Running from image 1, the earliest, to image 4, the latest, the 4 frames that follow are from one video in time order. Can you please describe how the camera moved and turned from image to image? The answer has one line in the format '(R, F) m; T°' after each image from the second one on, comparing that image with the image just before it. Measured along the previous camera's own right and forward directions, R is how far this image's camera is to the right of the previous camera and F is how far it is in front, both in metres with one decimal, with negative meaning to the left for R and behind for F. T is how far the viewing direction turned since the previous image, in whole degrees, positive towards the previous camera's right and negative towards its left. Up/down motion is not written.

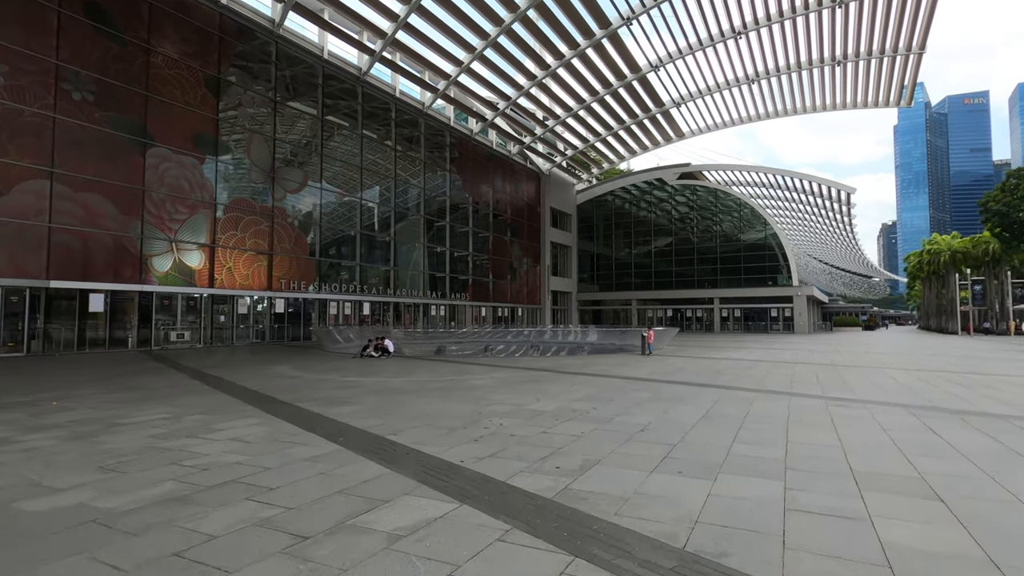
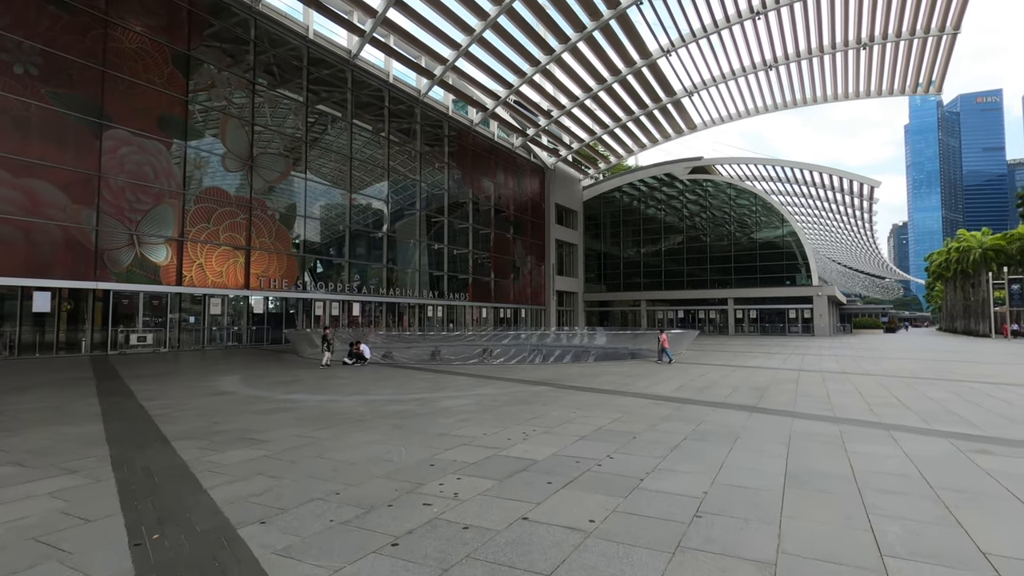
(+0.3, +2.5) m; -1°
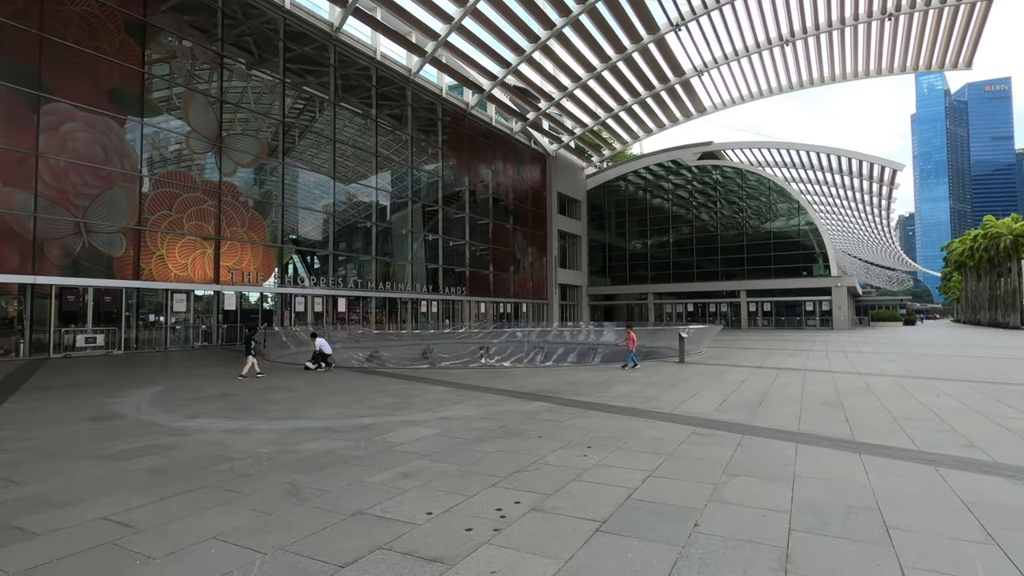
(+0.2, +2.5) m; 0°
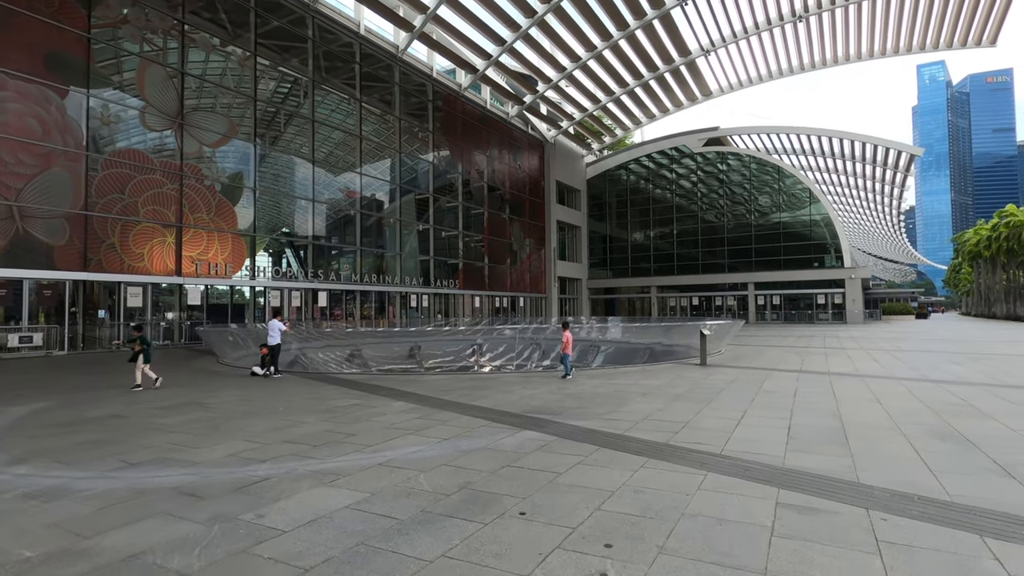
(+0.2, +2.2) m; 0°
